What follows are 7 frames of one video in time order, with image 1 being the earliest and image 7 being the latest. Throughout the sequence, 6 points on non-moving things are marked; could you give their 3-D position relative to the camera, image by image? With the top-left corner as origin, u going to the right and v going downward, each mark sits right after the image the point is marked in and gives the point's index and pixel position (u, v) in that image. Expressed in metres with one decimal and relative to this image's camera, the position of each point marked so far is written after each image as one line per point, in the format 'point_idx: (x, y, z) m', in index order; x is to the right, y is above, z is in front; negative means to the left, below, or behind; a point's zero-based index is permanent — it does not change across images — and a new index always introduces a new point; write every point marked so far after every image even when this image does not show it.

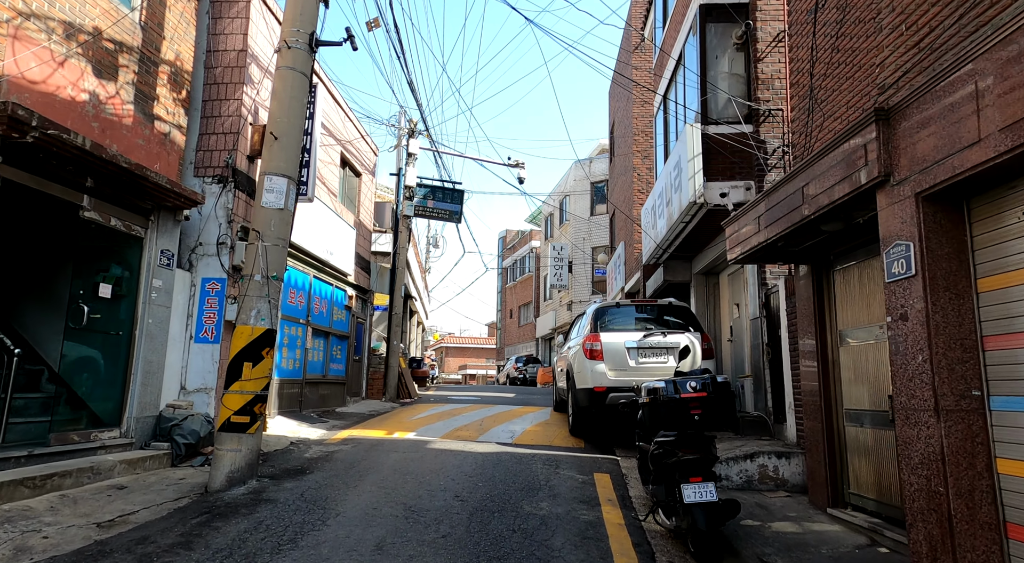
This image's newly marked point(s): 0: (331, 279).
0: (-3.3, 0.0, +12.0) m
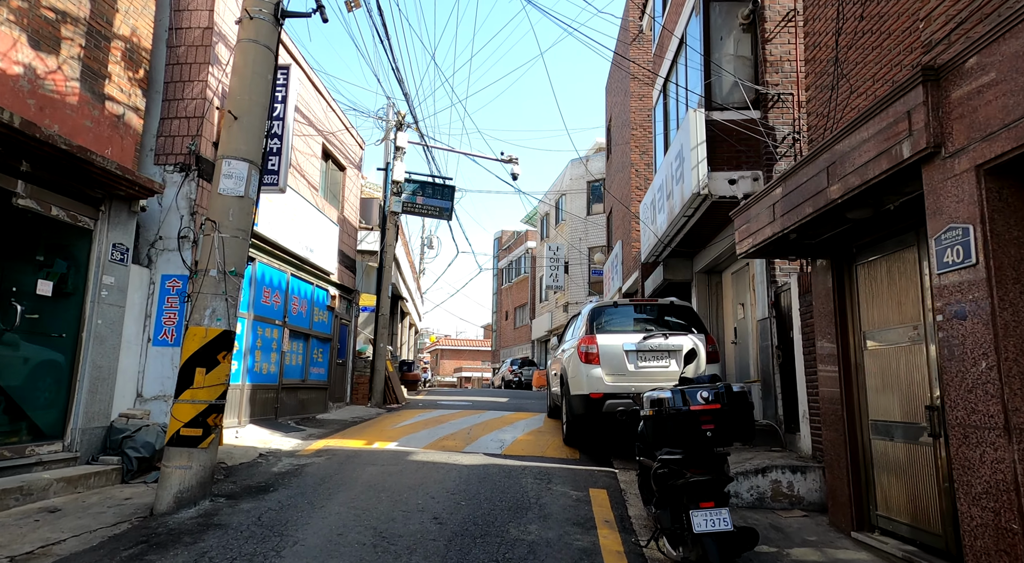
0: (-3.4, +0.1, +11.3) m
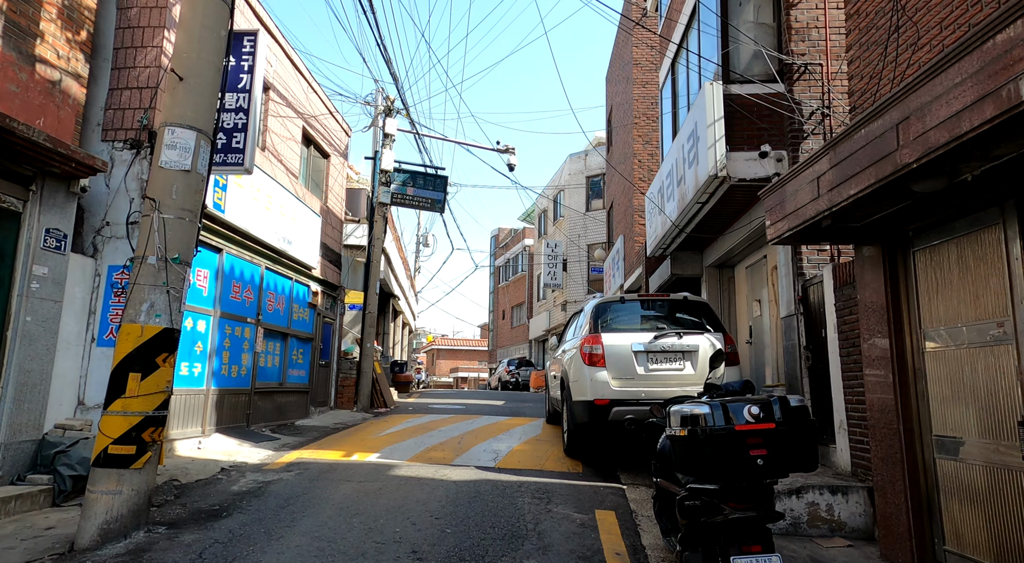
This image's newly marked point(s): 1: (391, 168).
0: (-3.5, +0.1, +10.4) m
1: (-2.5, +2.4, +13.9) m
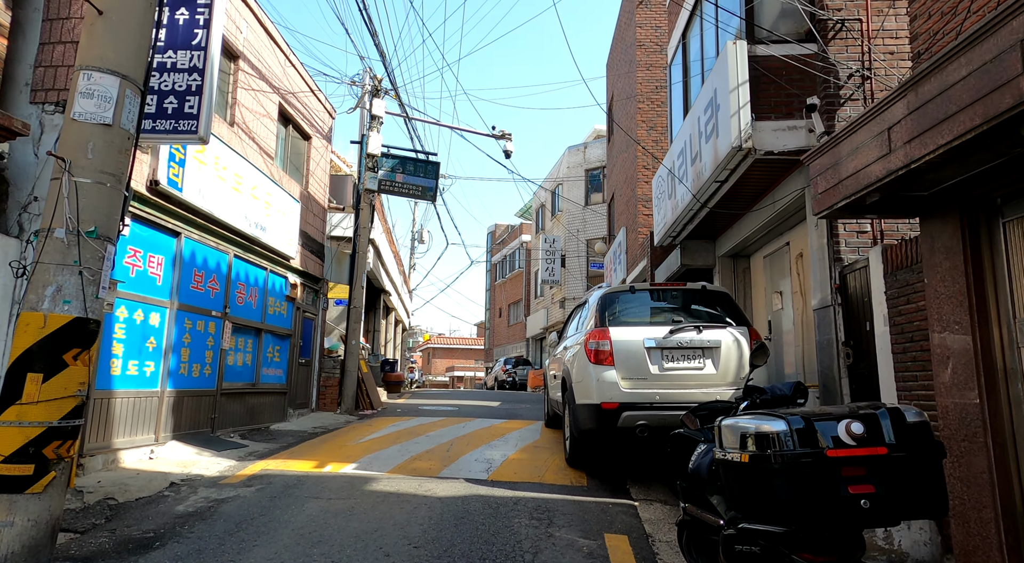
0: (-3.6, +0.3, +9.5) m
1: (-2.6, +2.5, +13.0) m
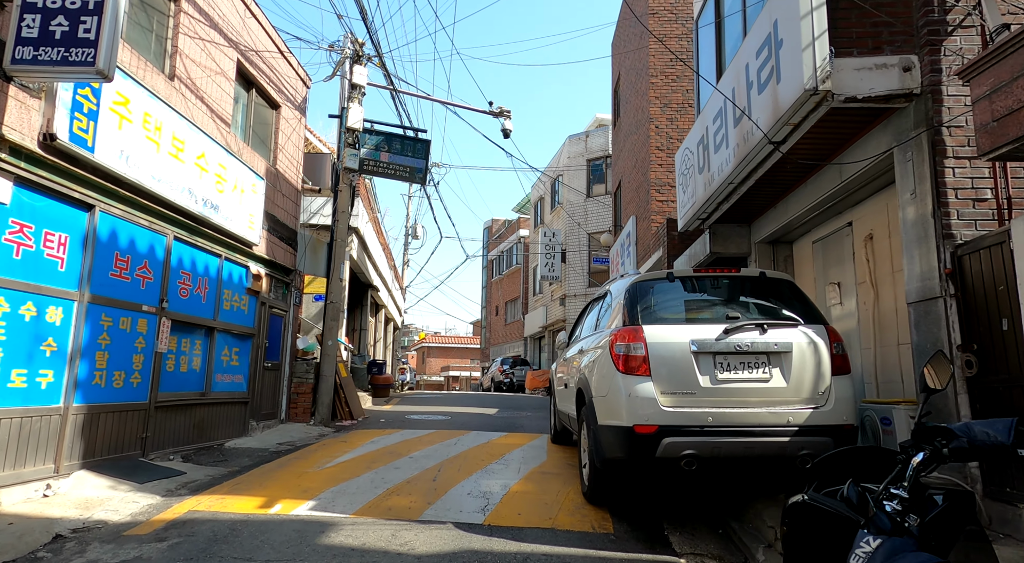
0: (-3.5, +0.4, +7.9) m
1: (-2.6, +2.7, +11.4) m
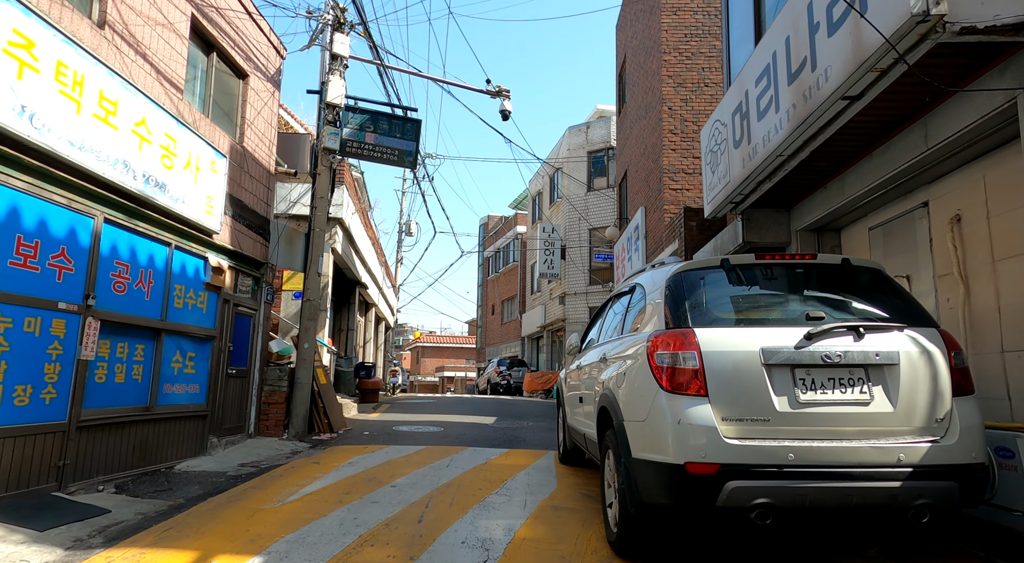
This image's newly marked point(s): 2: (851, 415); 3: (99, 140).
0: (-3.5, +0.5, +6.7) m
1: (-2.6, +2.7, +10.2) m
2: (+1.7, -0.7, +3.5) m
3: (-3.4, +1.2, +5.5) m
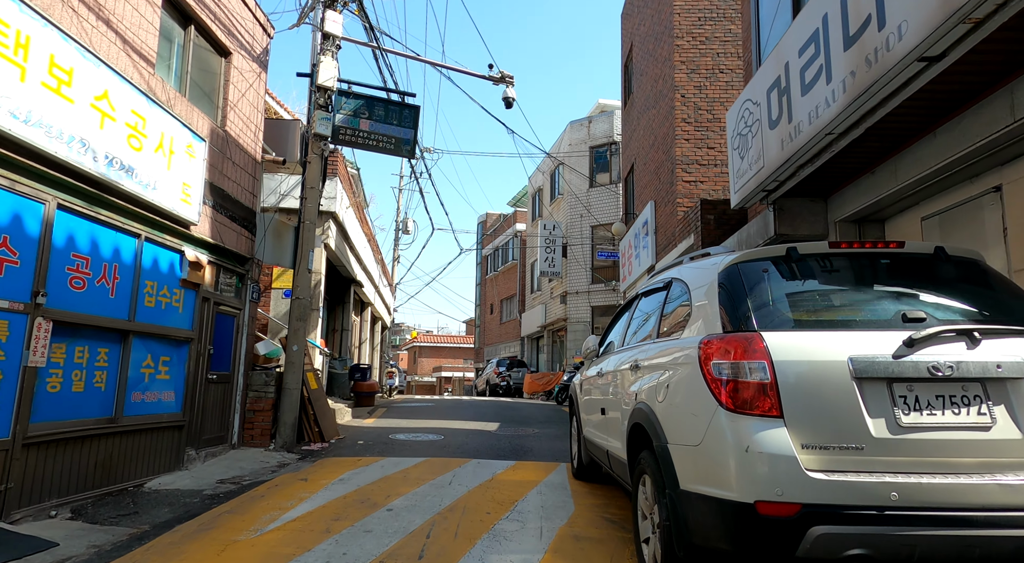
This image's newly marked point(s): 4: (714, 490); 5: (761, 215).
0: (-3.4, +0.5, +6.0) m
1: (-2.5, +2.8, +9.5) m
2: (+1.9, -0.6, +2.7) m
3: (-3.3, +1.2, +4.8) m
4: (+0.9, -0.9, +2.9) m
5: (+2.8, +0.7, +7.6) m
